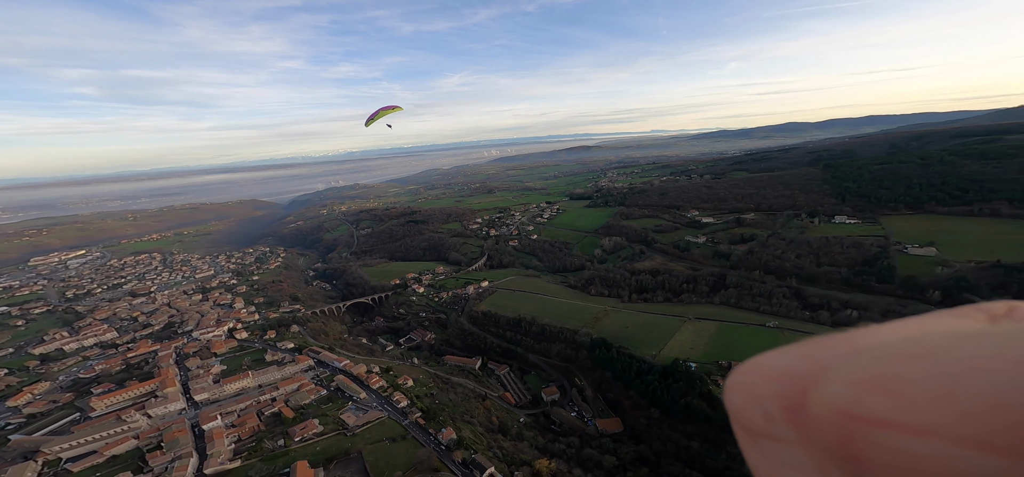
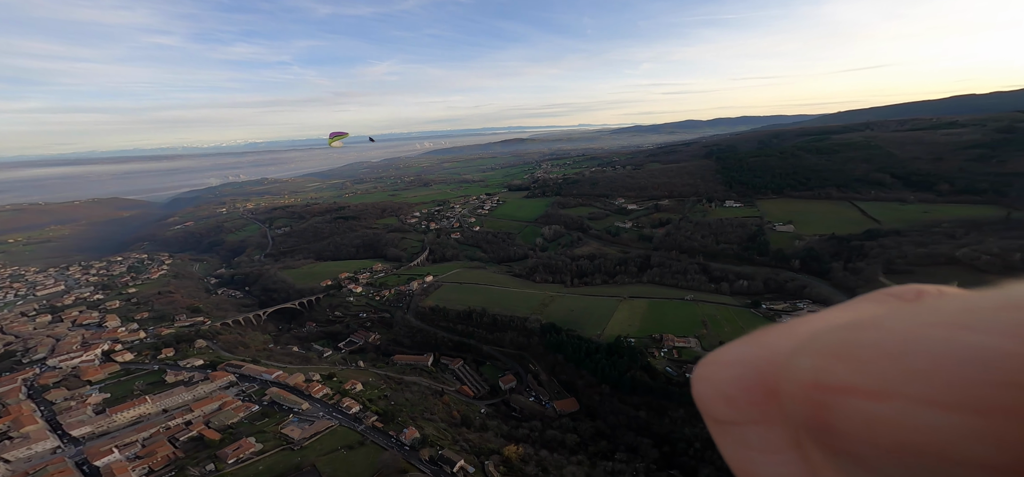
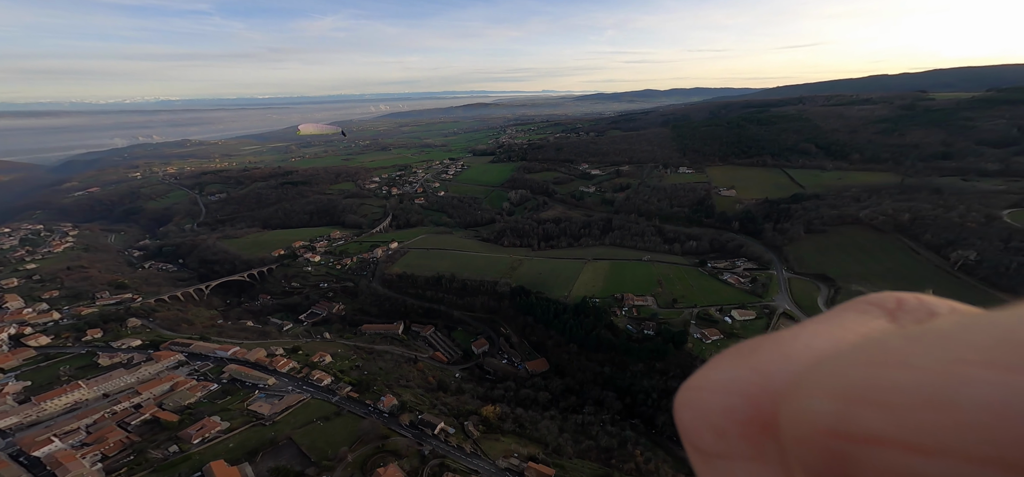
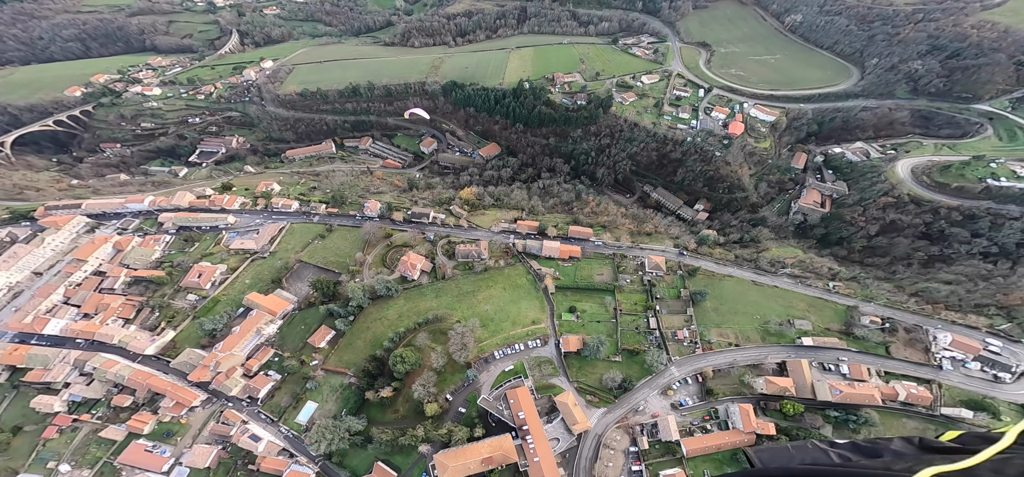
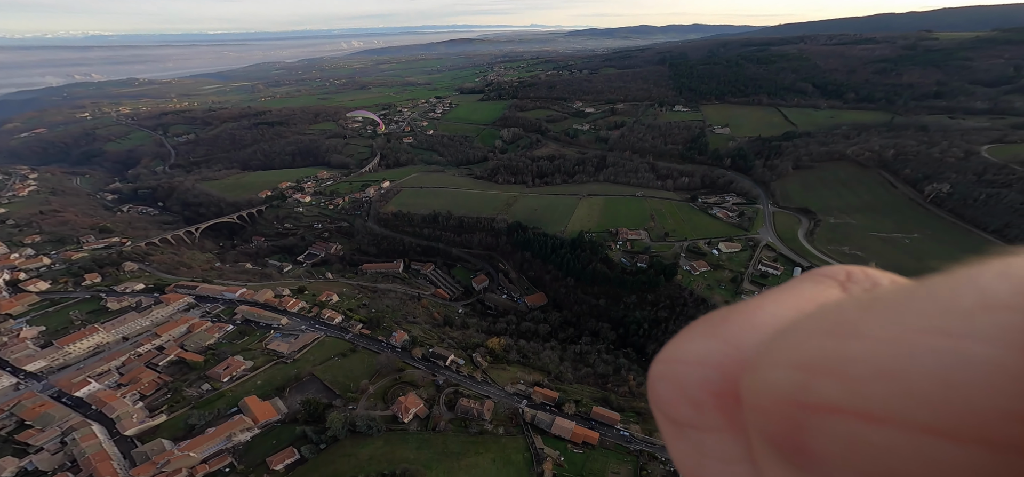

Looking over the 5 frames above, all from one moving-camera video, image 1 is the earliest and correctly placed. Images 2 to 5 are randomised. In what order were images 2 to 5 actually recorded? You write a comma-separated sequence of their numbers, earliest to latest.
2, 3, 5, 4
